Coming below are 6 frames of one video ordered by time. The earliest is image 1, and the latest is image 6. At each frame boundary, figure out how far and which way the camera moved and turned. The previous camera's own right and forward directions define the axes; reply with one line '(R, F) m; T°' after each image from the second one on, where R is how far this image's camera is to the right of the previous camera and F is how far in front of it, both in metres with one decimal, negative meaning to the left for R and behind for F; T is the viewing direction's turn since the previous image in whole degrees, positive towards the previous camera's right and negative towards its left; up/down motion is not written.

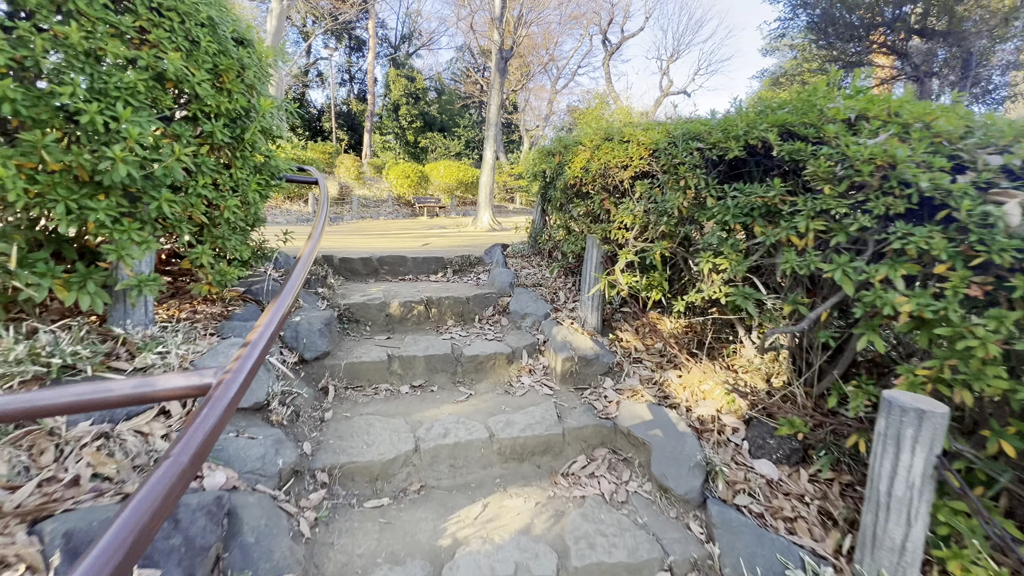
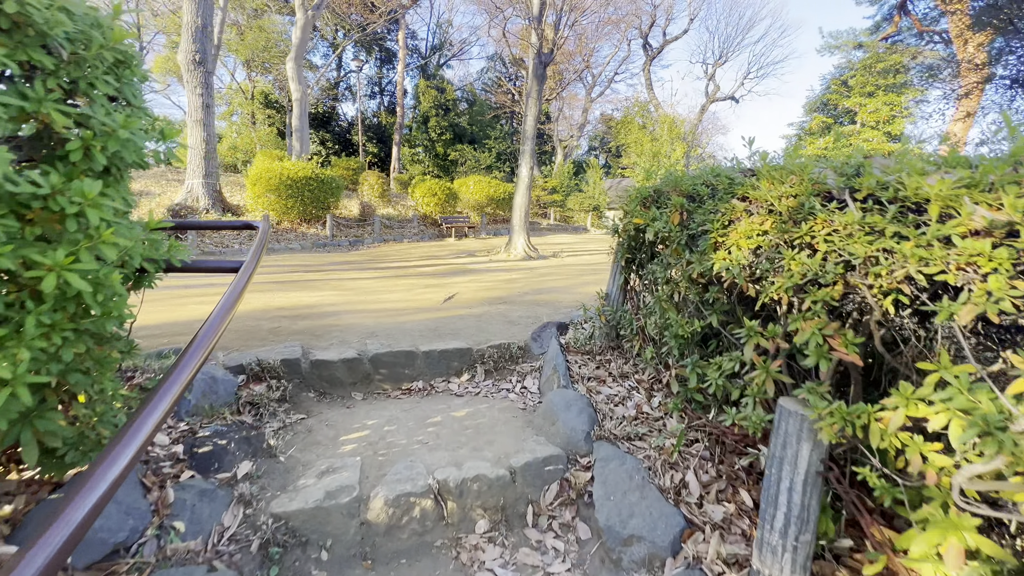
(-0.2, +1.6) m; -4°
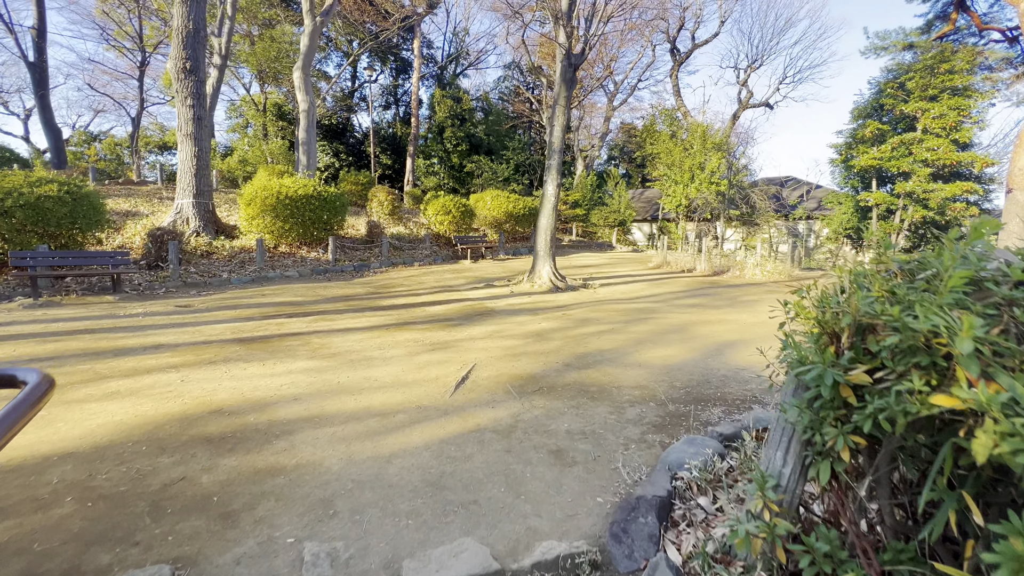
(-0.2, +1.5) m; -2°
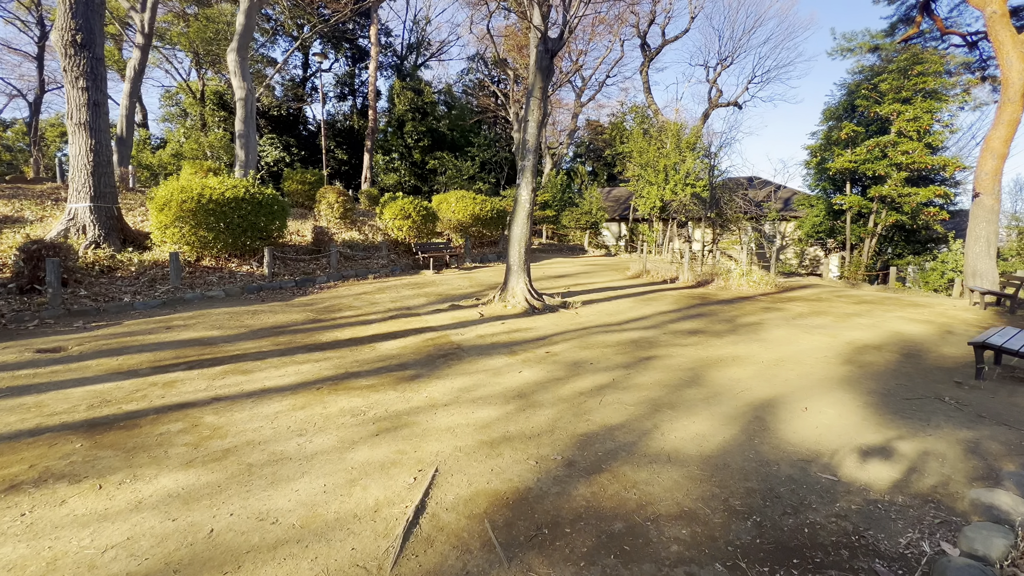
(-0.1, +1.3) m; +4°
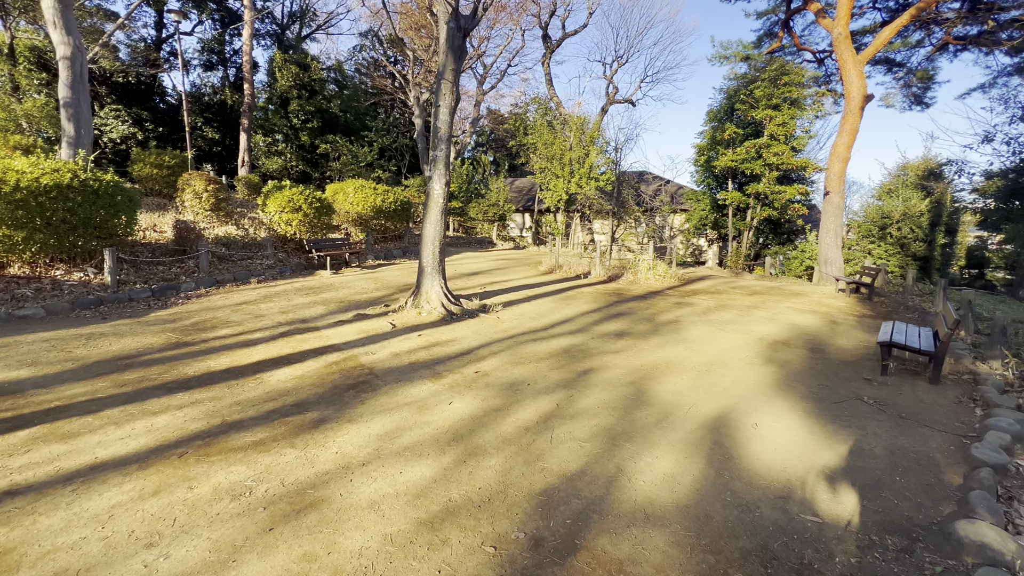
(-0.2, +0.7) m; +12°
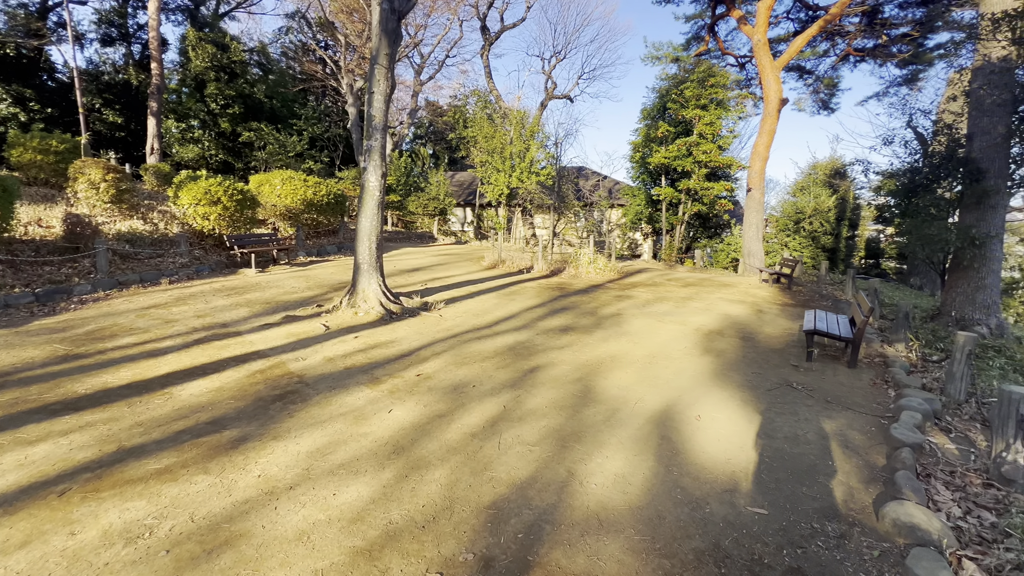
(0.0, +0.2) m; +7°
